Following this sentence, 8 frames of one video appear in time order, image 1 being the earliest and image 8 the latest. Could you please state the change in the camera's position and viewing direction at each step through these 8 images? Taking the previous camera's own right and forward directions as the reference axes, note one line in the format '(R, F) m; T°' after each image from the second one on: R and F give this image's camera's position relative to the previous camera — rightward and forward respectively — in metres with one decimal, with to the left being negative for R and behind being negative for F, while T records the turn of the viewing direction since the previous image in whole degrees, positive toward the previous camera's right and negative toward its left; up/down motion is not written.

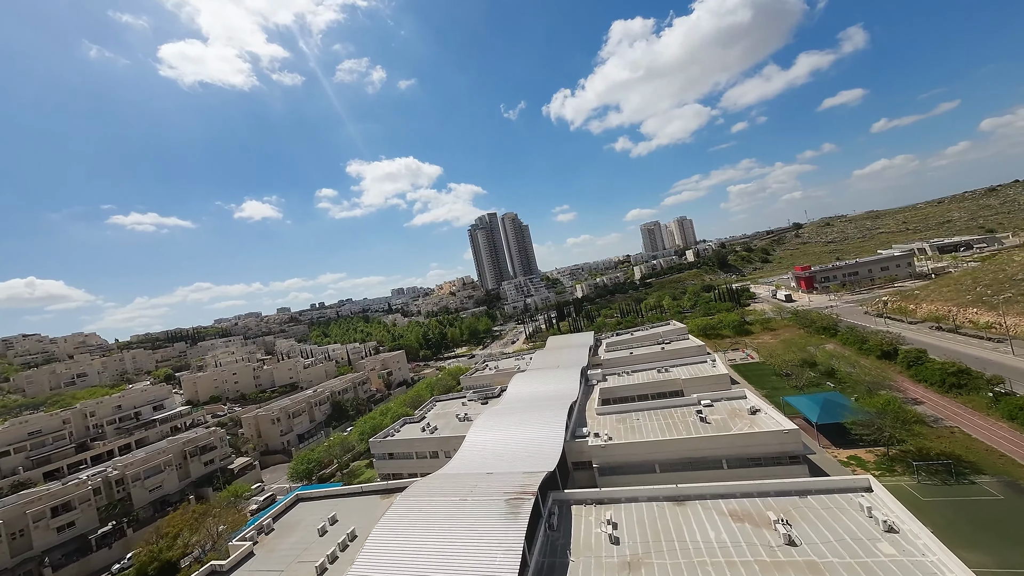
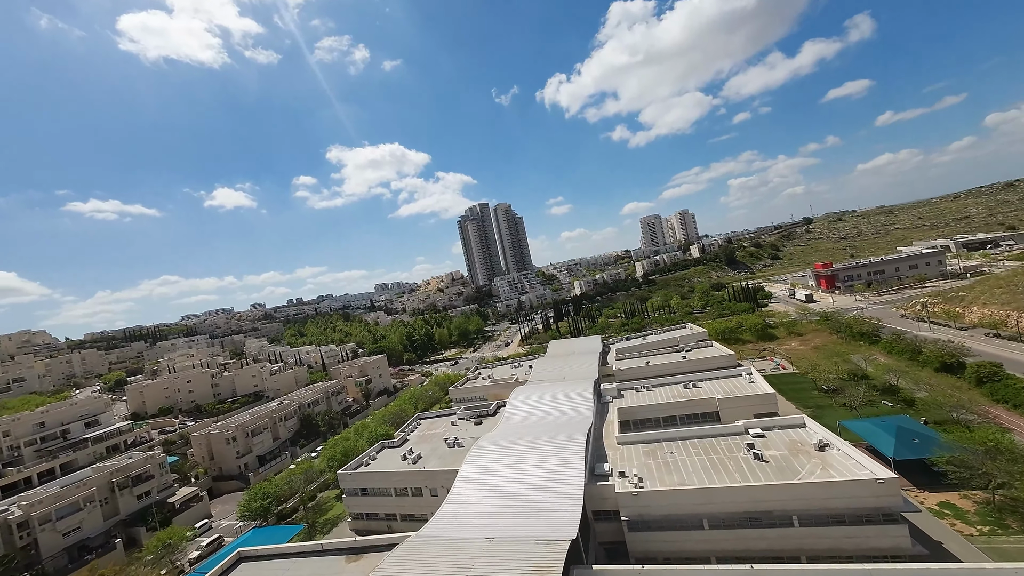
(-0.9, +6.1) m; +2°
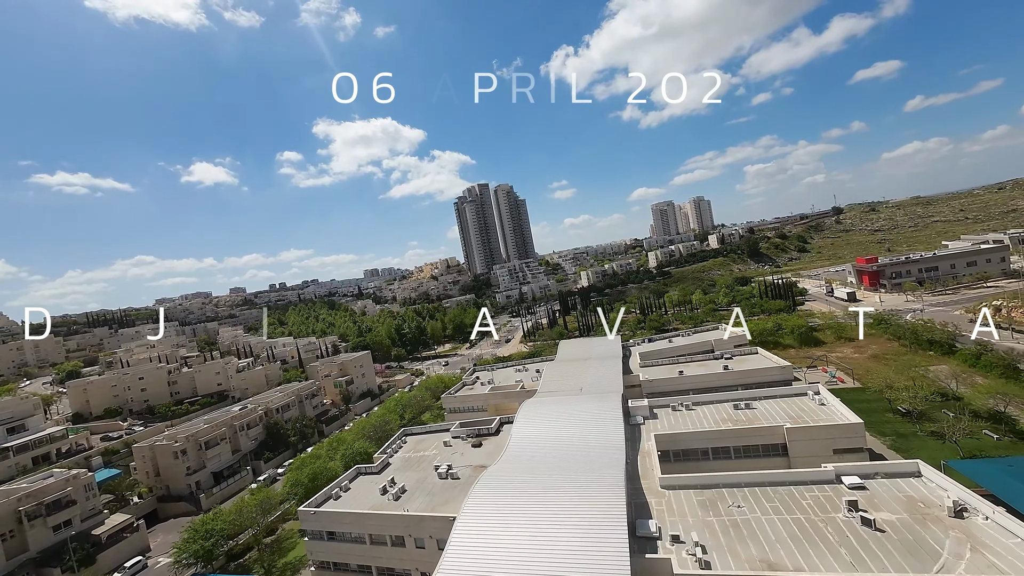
(-0.9, +6.2) m; +1°
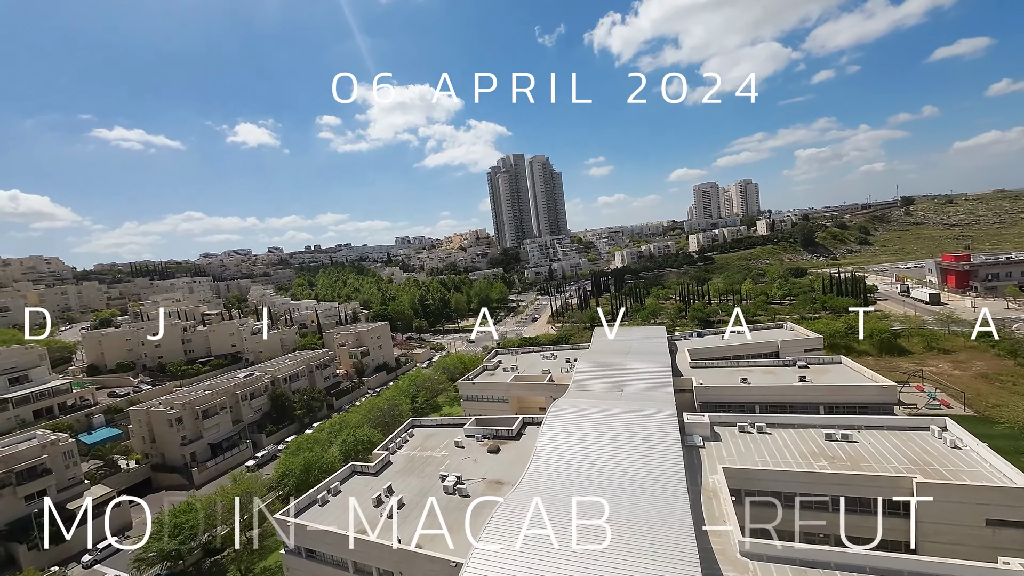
(-0.4, +4.7) m; -4°
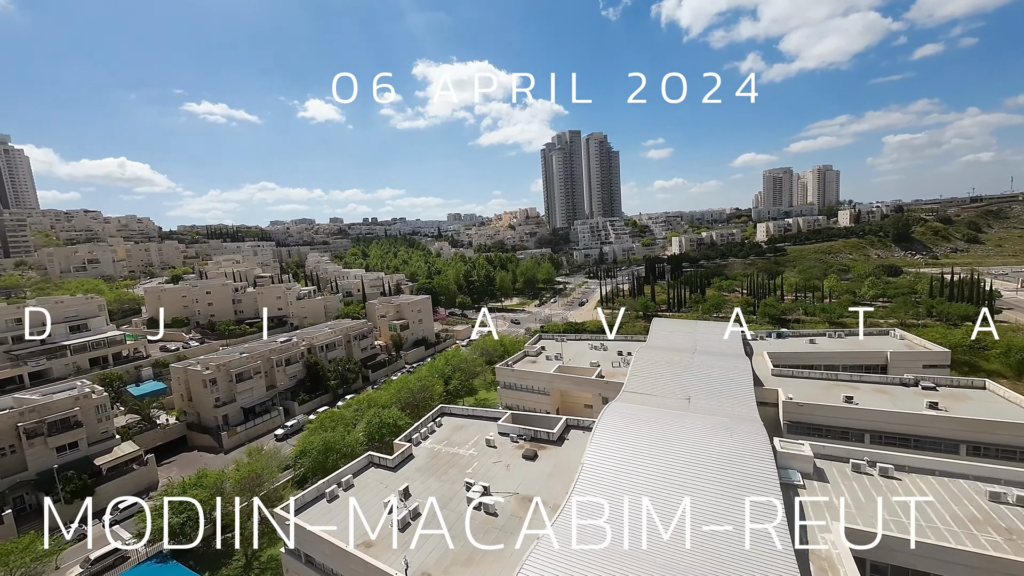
(-0.2, +3.4) m; -6°
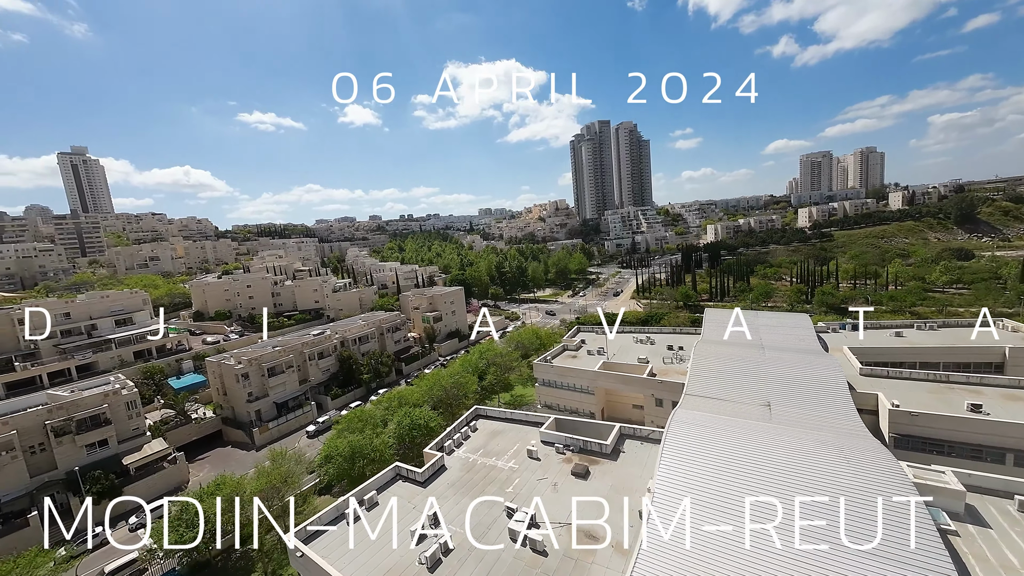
(-1.1, +2.0) m; -3°
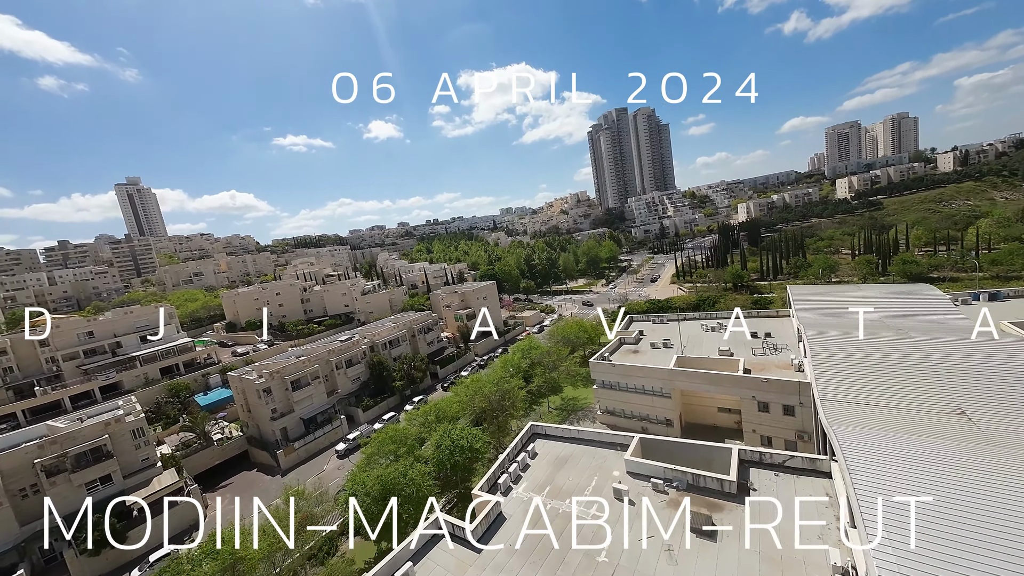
(-1.7, +3.8) m; -3°
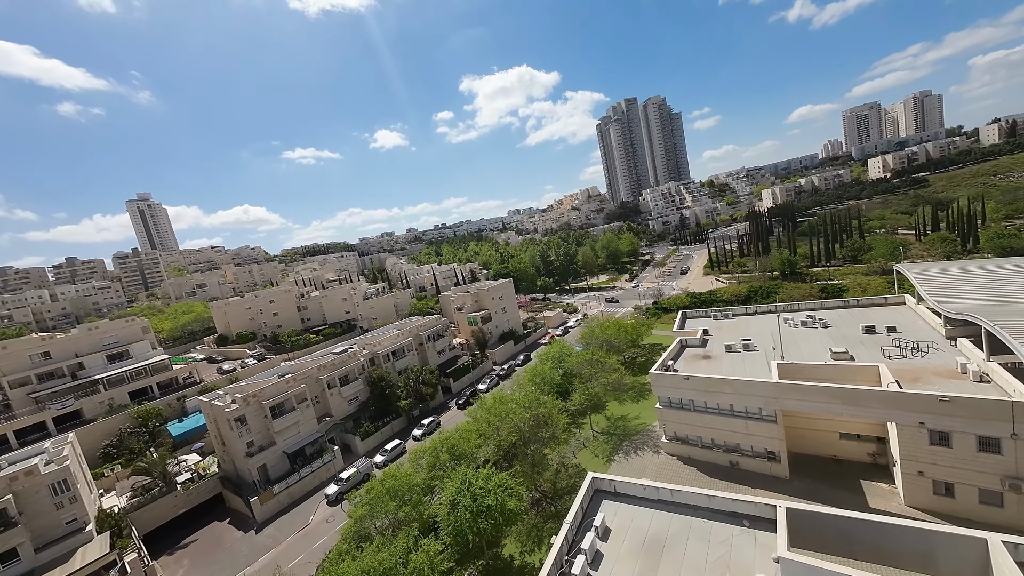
(-0.9, +5.4) m; -2°
